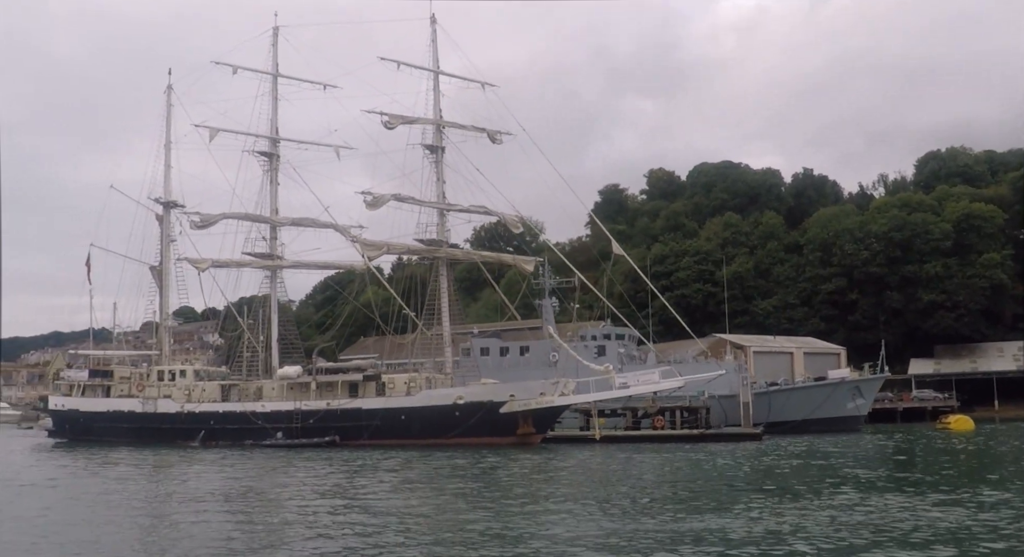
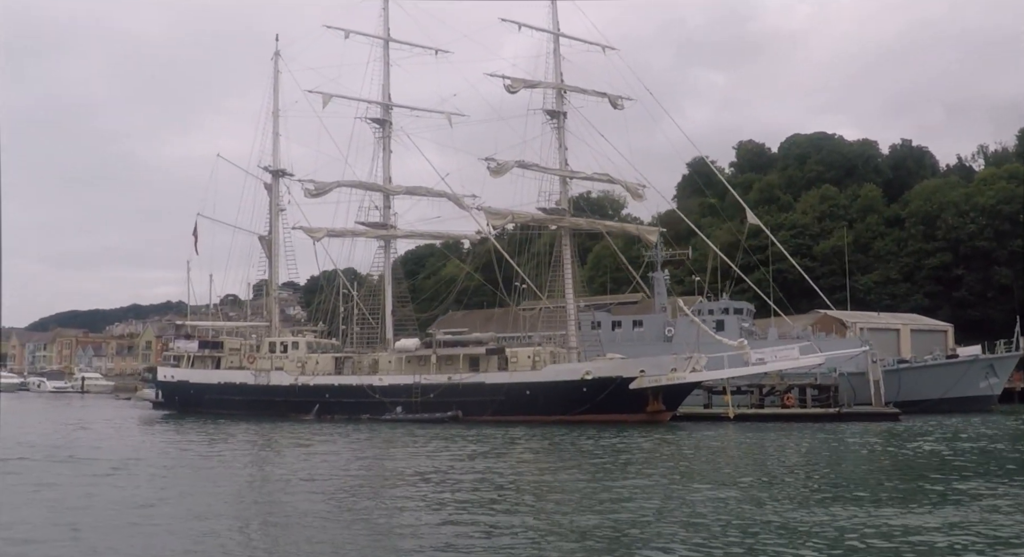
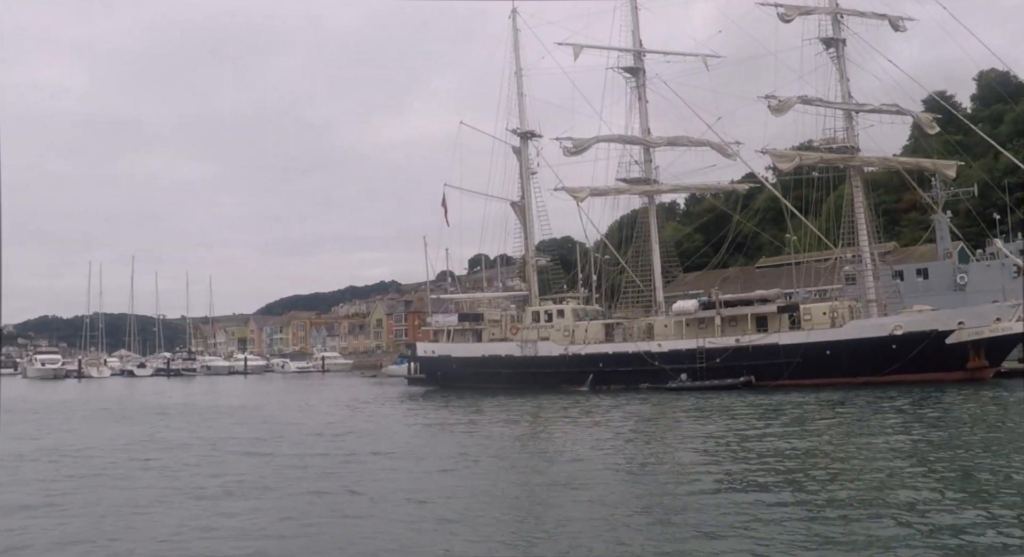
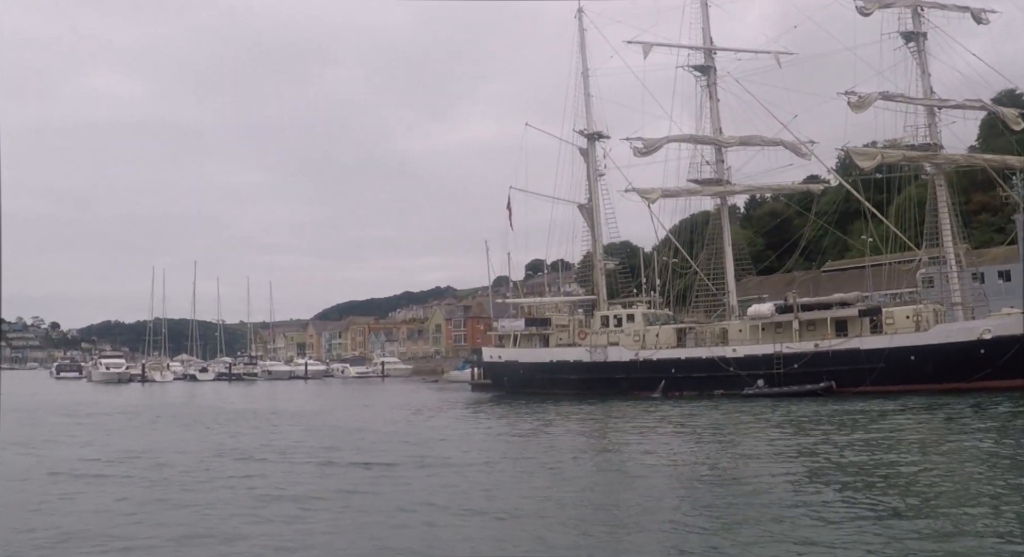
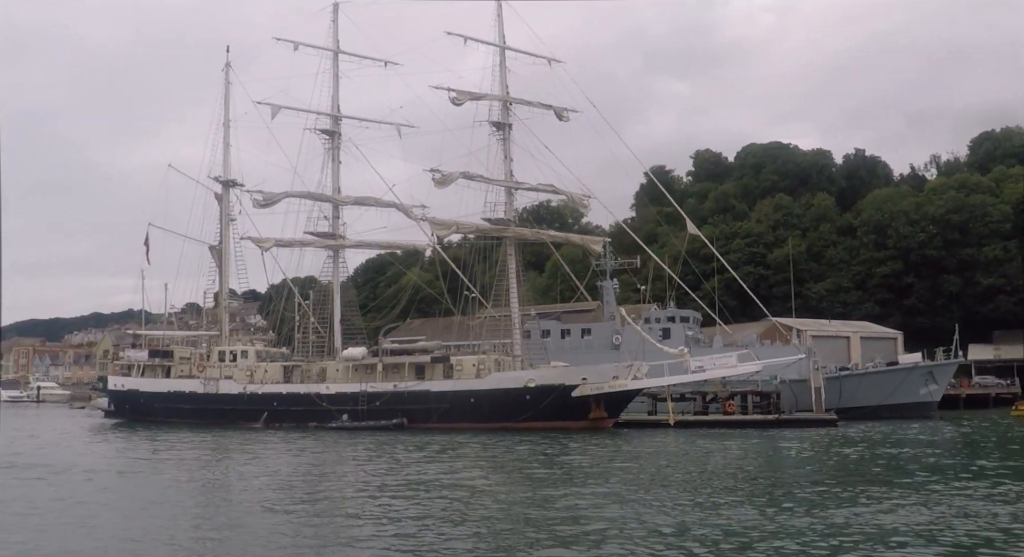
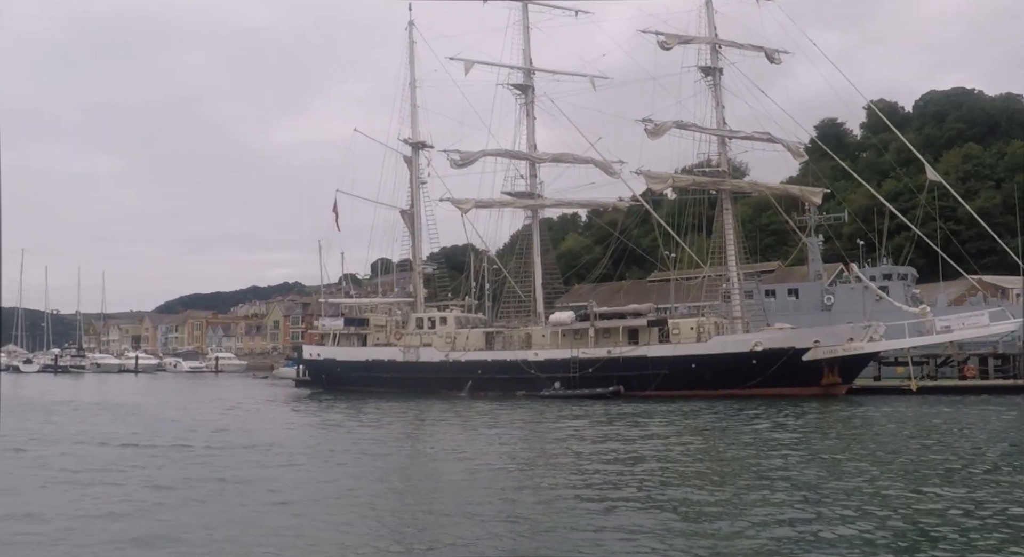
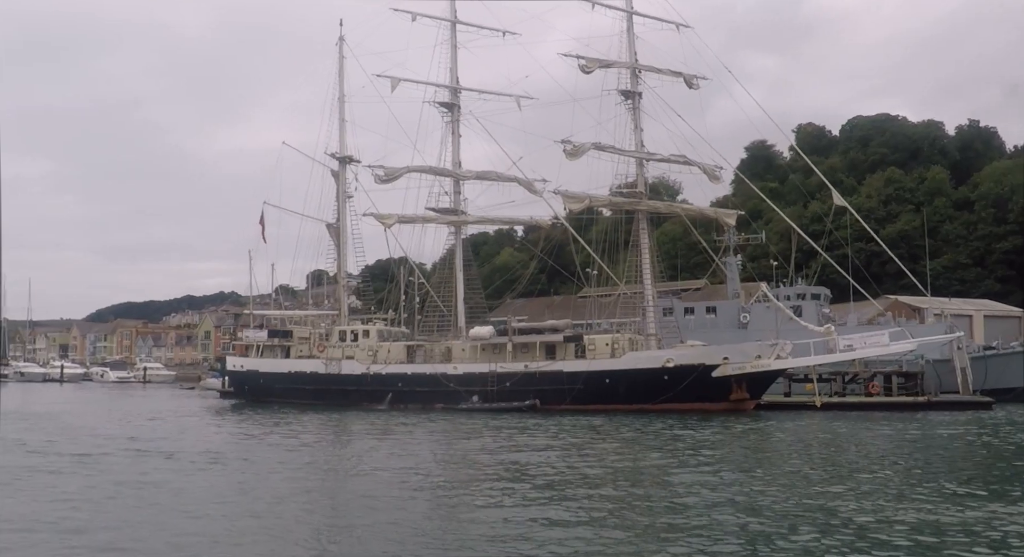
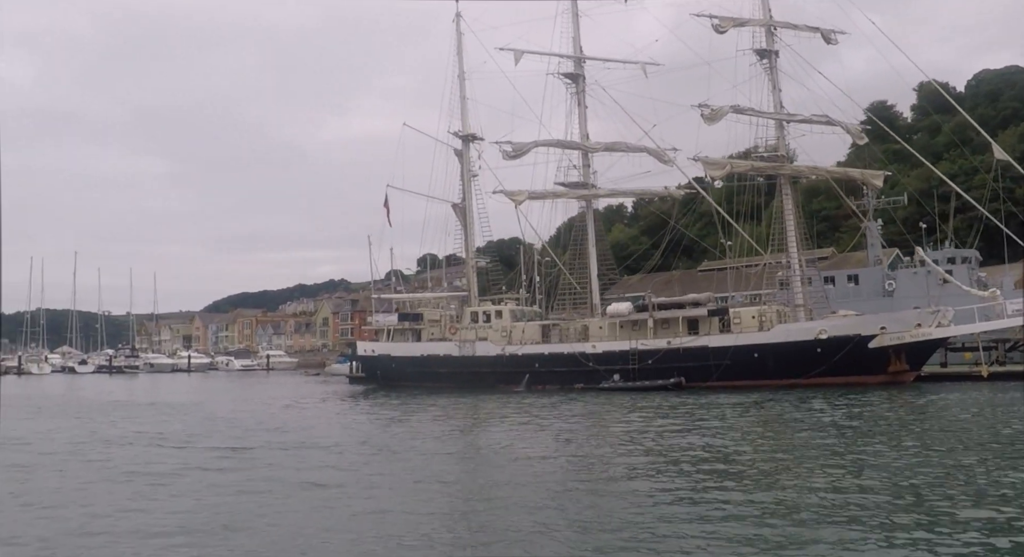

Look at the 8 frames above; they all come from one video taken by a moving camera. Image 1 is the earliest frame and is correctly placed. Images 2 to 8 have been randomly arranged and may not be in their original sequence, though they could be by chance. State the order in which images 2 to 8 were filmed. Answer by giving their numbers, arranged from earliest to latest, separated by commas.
5, 2, 7, 6, 8, 3, 4
